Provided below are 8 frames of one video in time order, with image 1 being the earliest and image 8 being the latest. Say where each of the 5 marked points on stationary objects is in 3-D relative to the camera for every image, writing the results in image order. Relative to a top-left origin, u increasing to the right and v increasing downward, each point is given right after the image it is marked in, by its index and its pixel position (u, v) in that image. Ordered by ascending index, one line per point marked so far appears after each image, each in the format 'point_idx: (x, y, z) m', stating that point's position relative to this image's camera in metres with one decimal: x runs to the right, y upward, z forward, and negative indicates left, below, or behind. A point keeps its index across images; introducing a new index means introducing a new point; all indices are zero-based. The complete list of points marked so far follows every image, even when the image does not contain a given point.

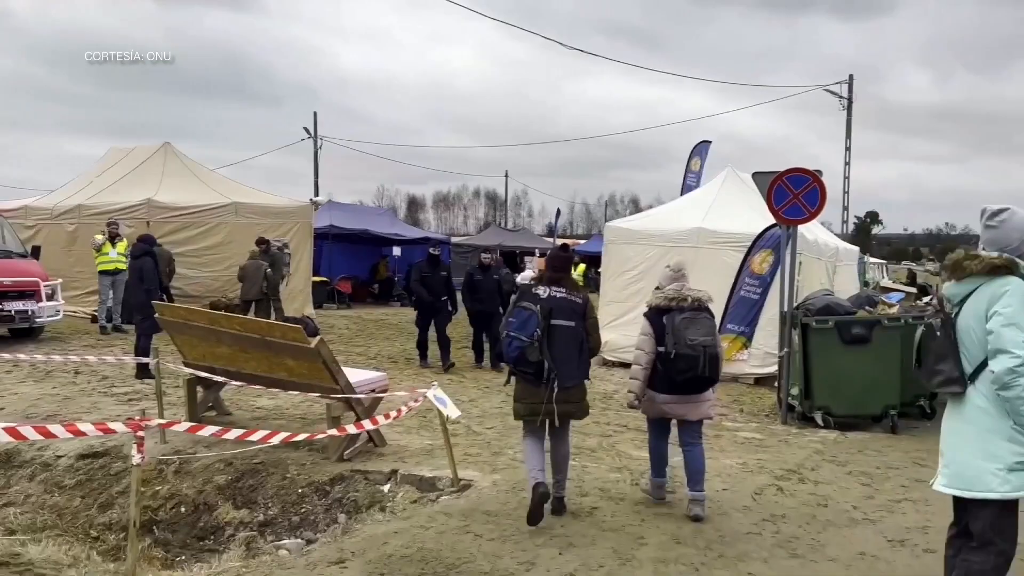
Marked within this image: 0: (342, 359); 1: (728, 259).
0: (-2.4, -1.0, +12.3) m
1: (+3.0, +0.4, +12.0) m
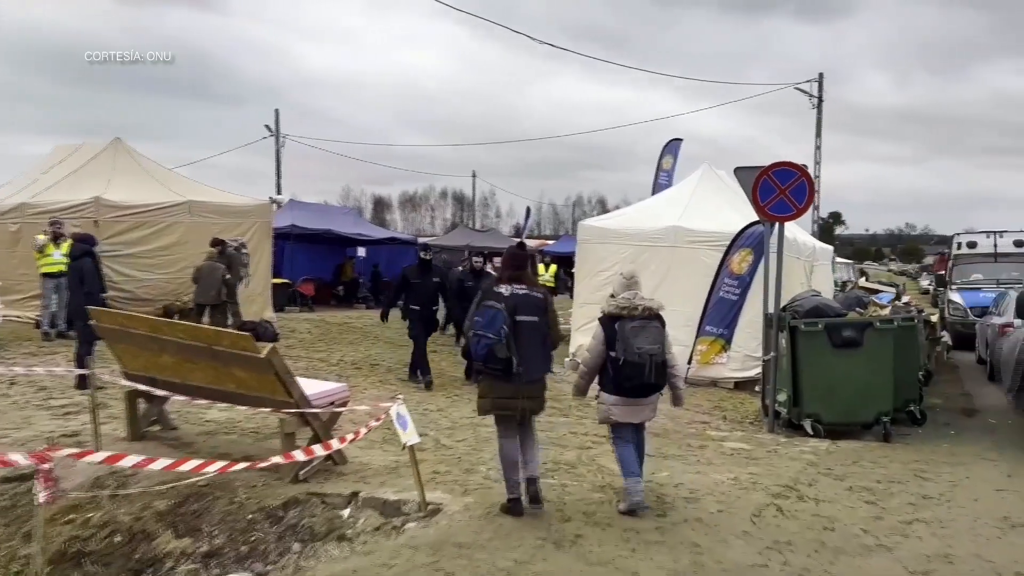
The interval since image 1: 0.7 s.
0: (-2.8, -1.1, +11.7) m
1: (+2.6, +0.4, +11.6) m
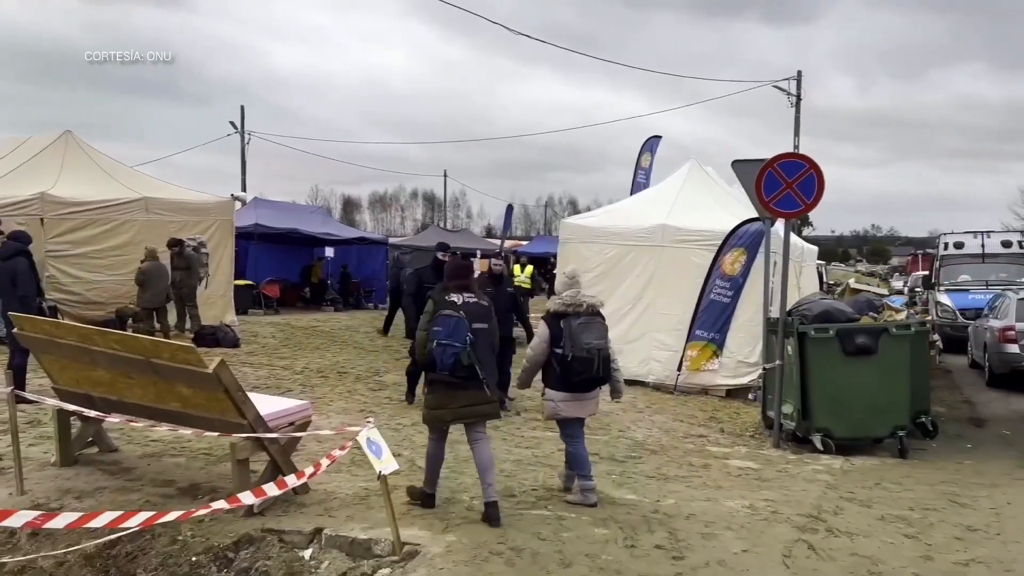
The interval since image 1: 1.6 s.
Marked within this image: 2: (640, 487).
0: (-3.1, -1.1, +10.8) m
1: (+2.3, +0.4, +10.9) m
2: (+0.9, -1.4, +6.0) m
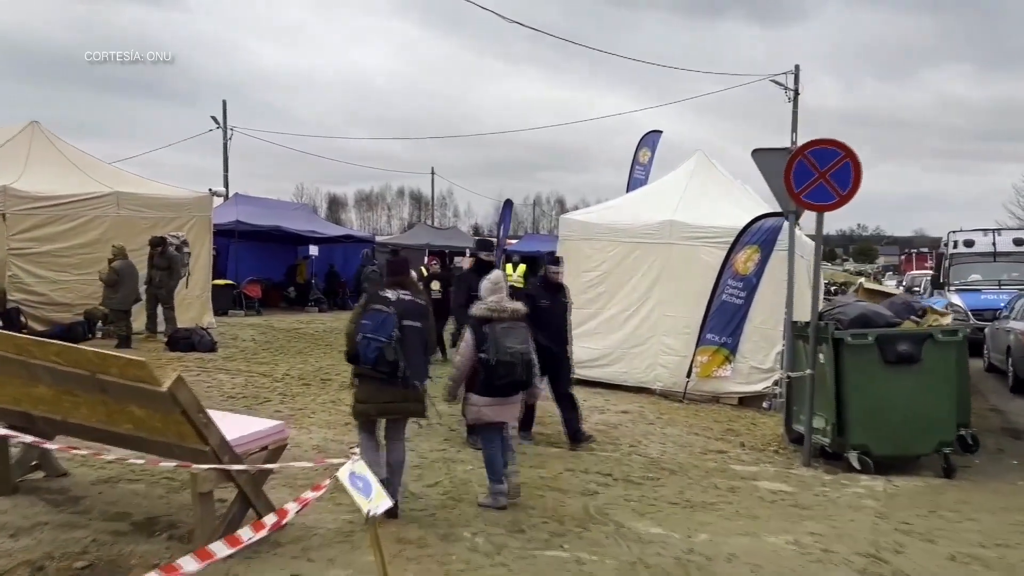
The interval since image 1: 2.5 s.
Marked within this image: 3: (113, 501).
0: (-3.1, -1.1, +10.0) m
1: (+2.3, +0.4, +10.2) m
2: (+0.9, -1.4, +5.2) m
3: (-2.4, -1.3, +5.3) m
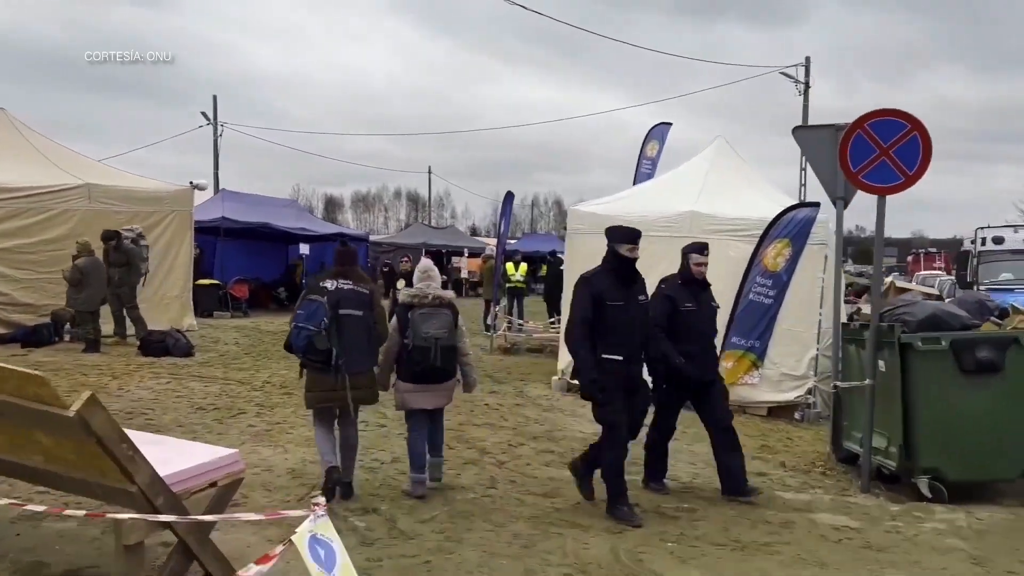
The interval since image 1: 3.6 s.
0: (-3.1, -1.1, +9.0) m
1: (+2.3, +0.4, +9.2) m
2: (+1.0, -1.4, +4.2) m
3: (-2.4, -1.3, +4.3) m
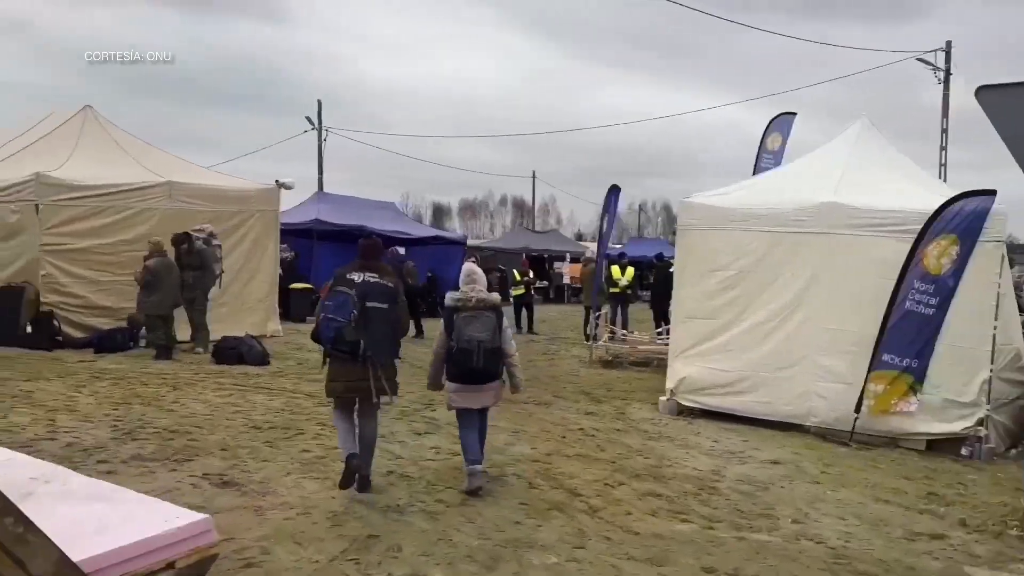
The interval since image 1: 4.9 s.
0: (-2.2, -1.1, +8.1) m
1: (+3.2, +0.3, +7.6) m
2: (+1.3, -1.4, +2.8) m
3: (-2.0, -1.3, +3.3) m
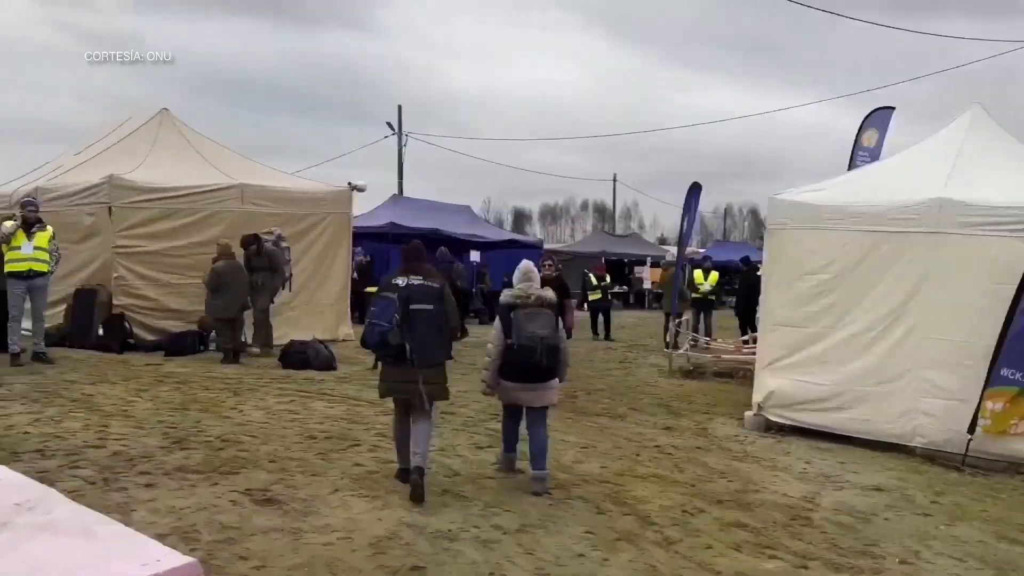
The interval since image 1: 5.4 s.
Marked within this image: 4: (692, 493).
0: (-1.5, -1.1, +7.7) m
1: (+3.8, +0.3, +6.8) m
2: (+1.4, -1.4, +2.2) m
3: (-1.9, -1.3, +2.9) m
4: (+1.1, -1.3, +5.5) m
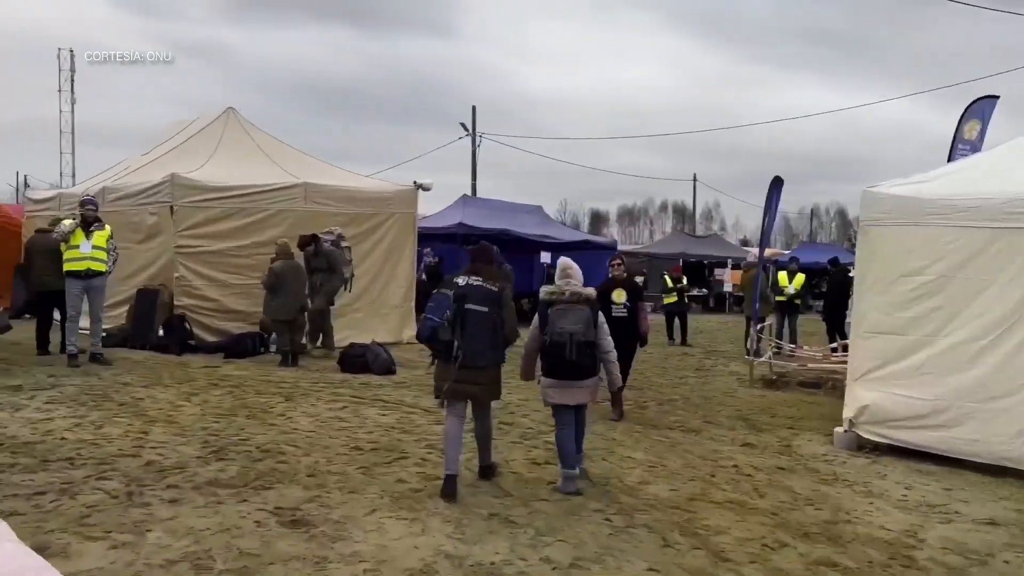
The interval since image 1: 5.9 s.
0: (-1.0, -1.1, +7.3) m
1: (+4.2, +0.2, +5.8) m
2: (+1.4, -1.4, +1.5) m
3: (-1.8, -1.2, +2.6) m
4: (+1.5, -1.3, +4.8) m
